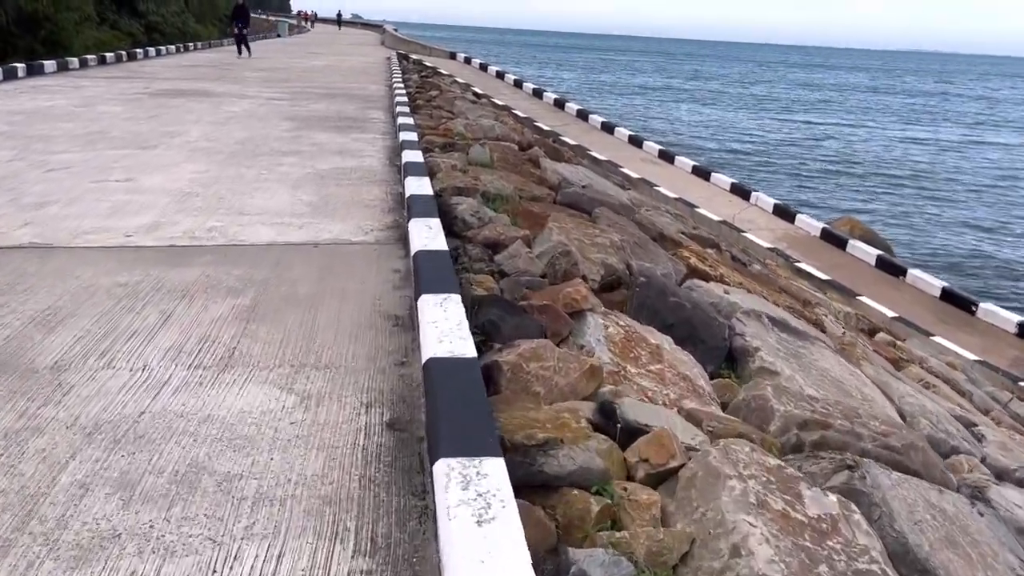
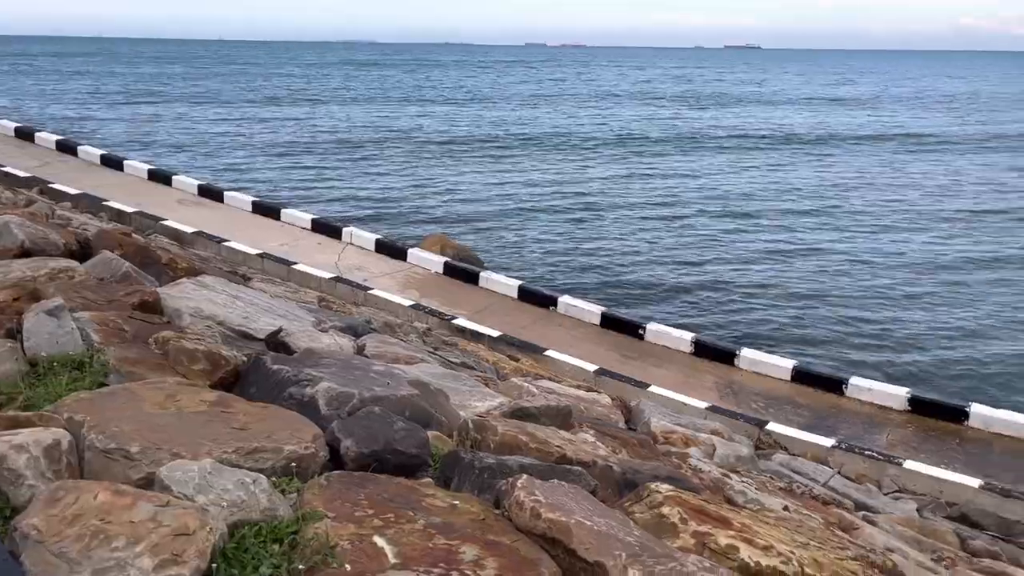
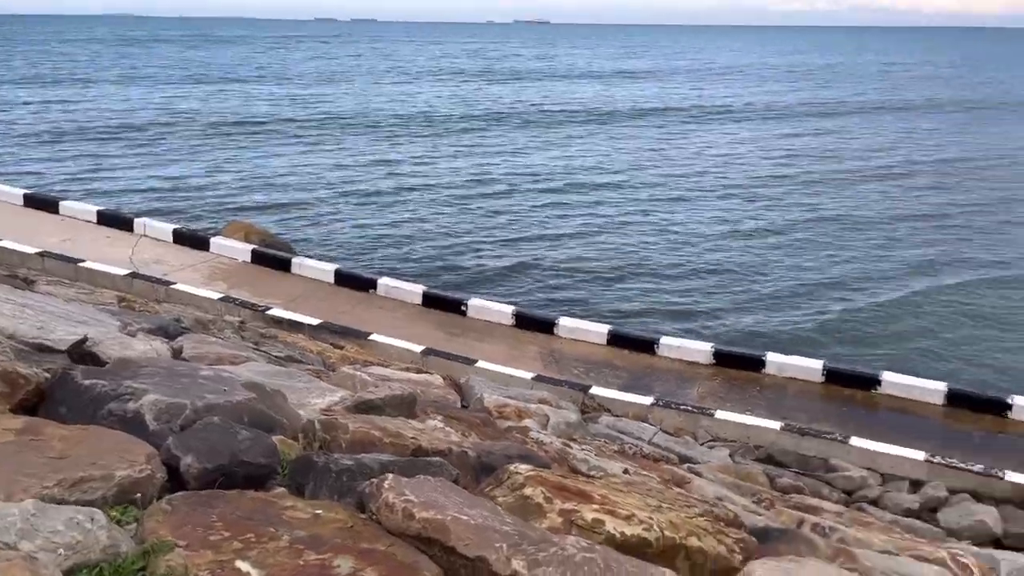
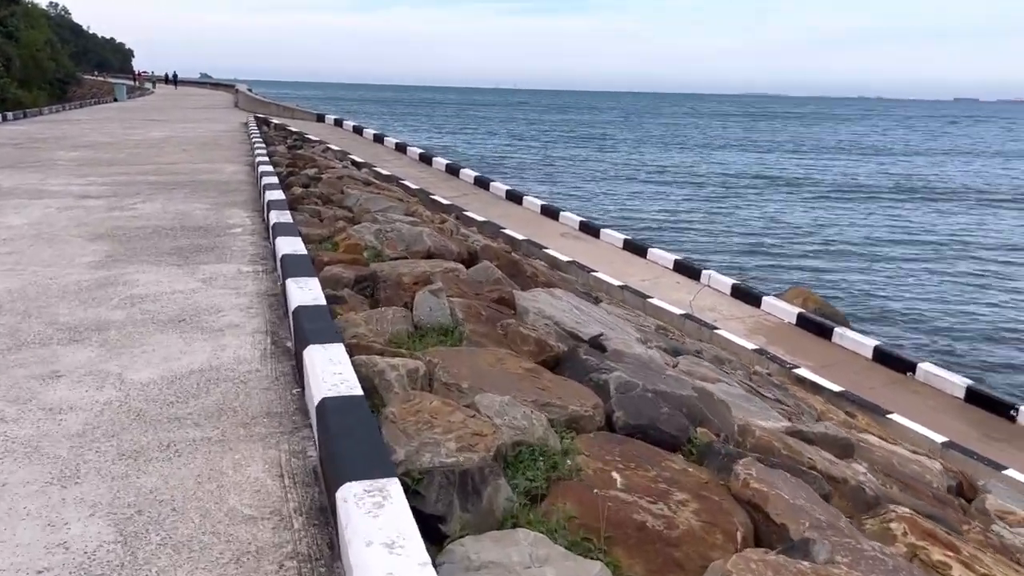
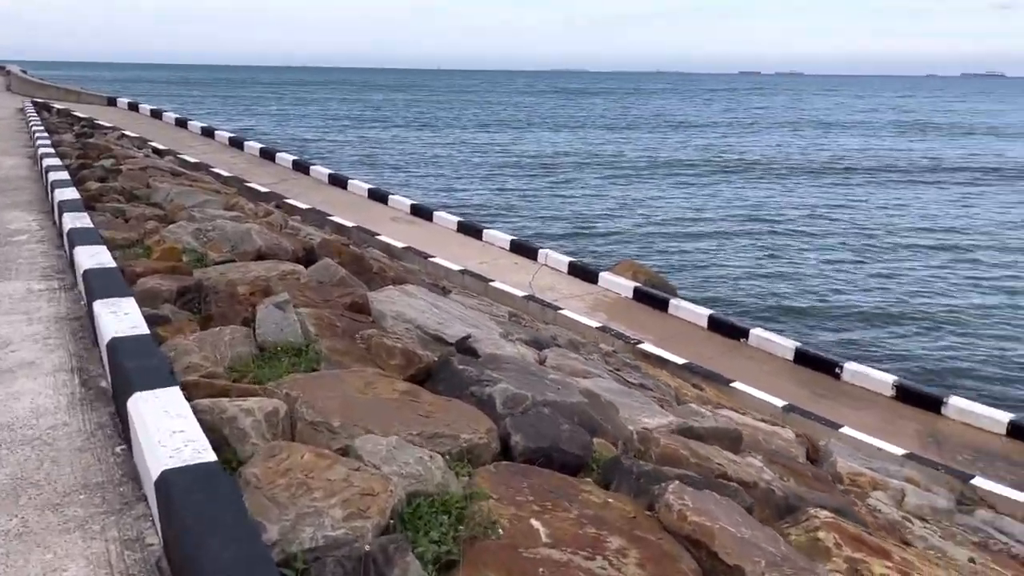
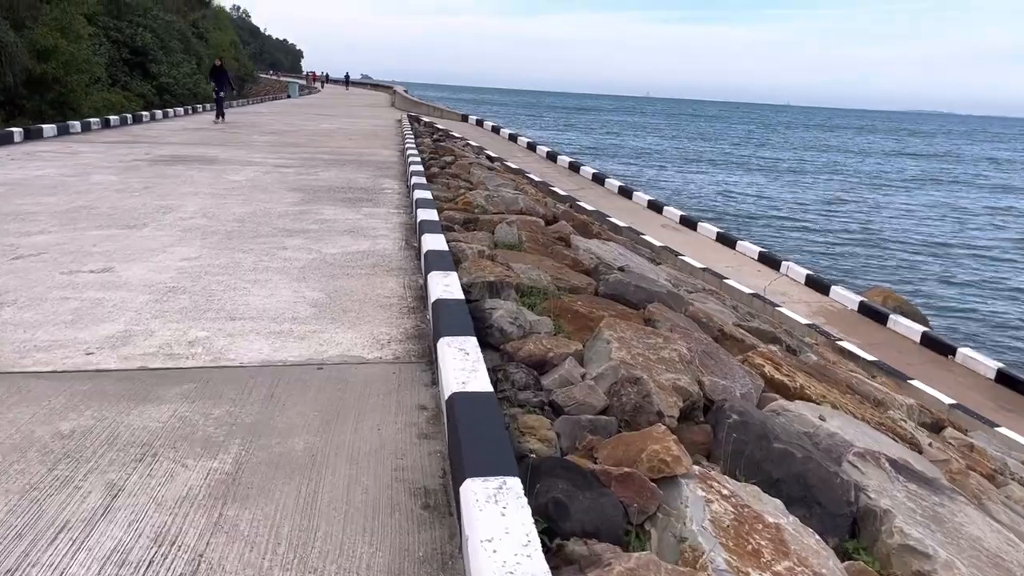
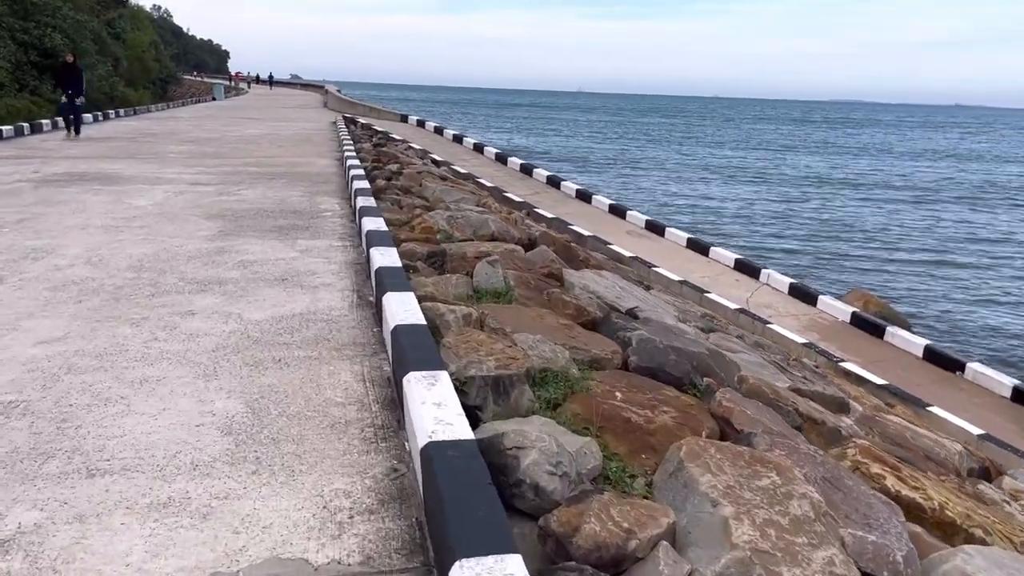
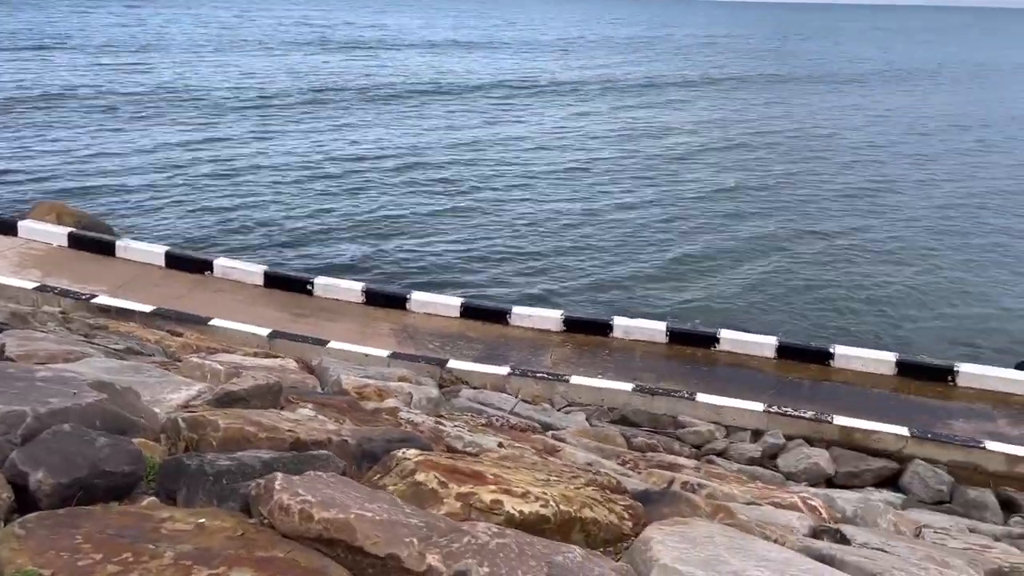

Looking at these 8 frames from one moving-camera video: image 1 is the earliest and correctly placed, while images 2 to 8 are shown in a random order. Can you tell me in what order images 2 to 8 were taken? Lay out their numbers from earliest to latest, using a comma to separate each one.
6, 7, 4, 5, 2, 3, 8
